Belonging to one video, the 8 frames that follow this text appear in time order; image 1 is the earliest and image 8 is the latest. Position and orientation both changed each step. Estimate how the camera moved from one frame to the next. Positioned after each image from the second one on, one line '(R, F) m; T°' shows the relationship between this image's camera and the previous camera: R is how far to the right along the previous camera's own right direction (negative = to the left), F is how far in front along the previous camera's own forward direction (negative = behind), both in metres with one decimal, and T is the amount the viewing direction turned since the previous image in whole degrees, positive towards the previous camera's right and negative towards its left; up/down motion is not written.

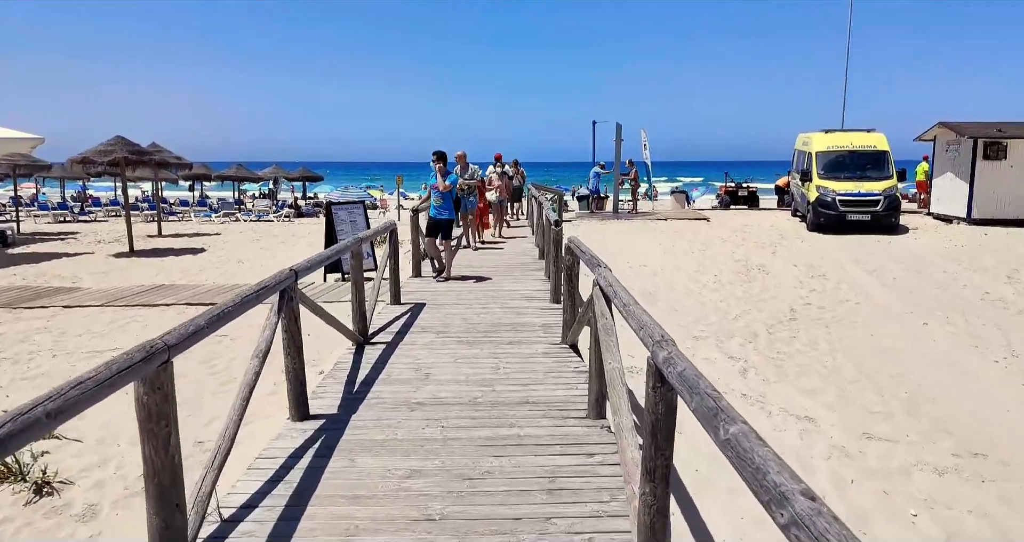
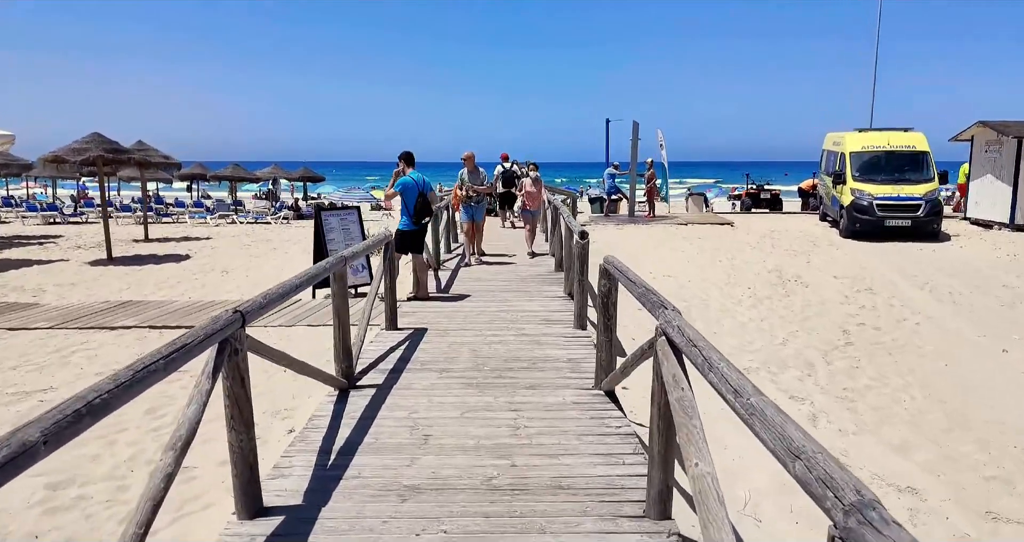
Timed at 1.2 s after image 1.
(-0.1, +1.1) m; 0°
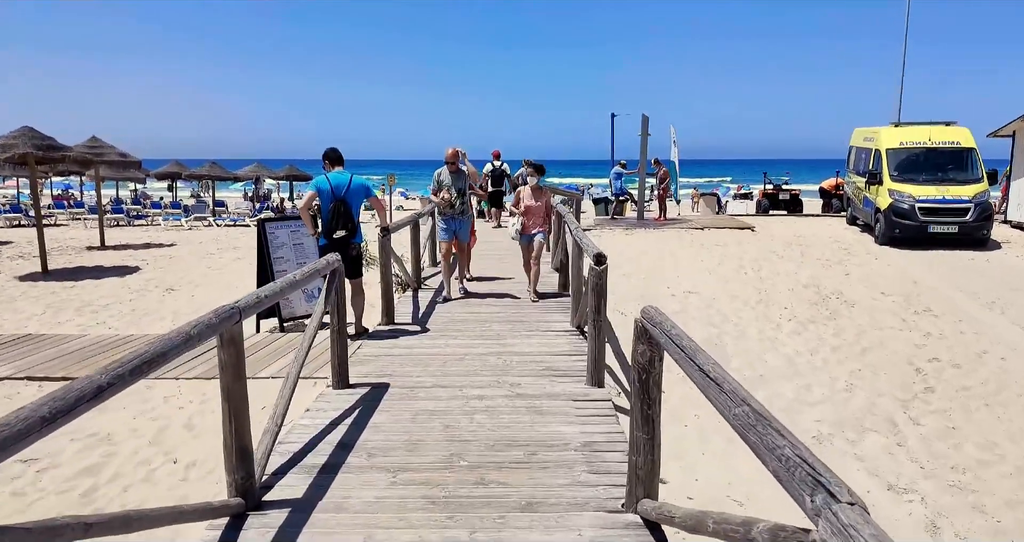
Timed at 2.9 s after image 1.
(0.0, +1.6) m; 0°
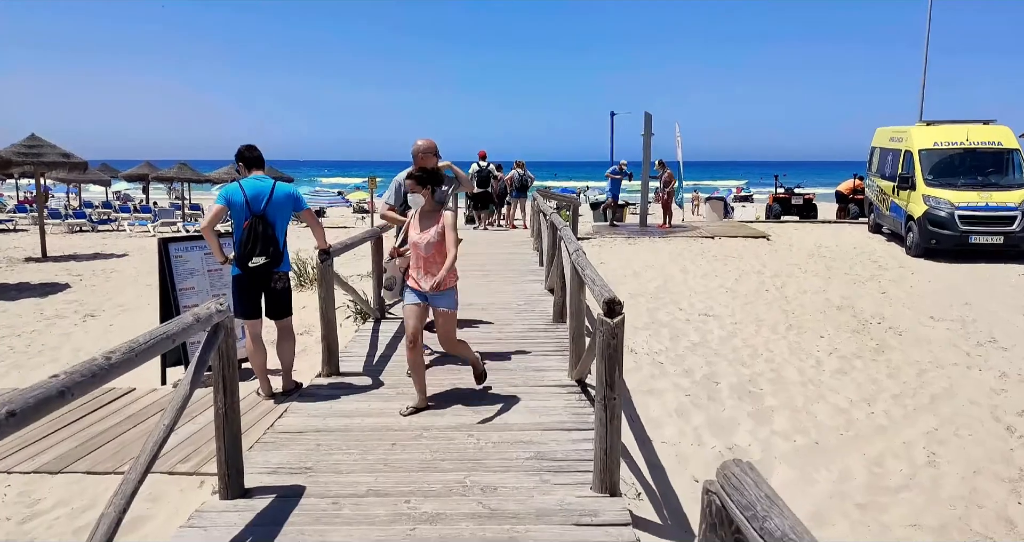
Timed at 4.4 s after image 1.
(+0.1, +1.5) m; 0°
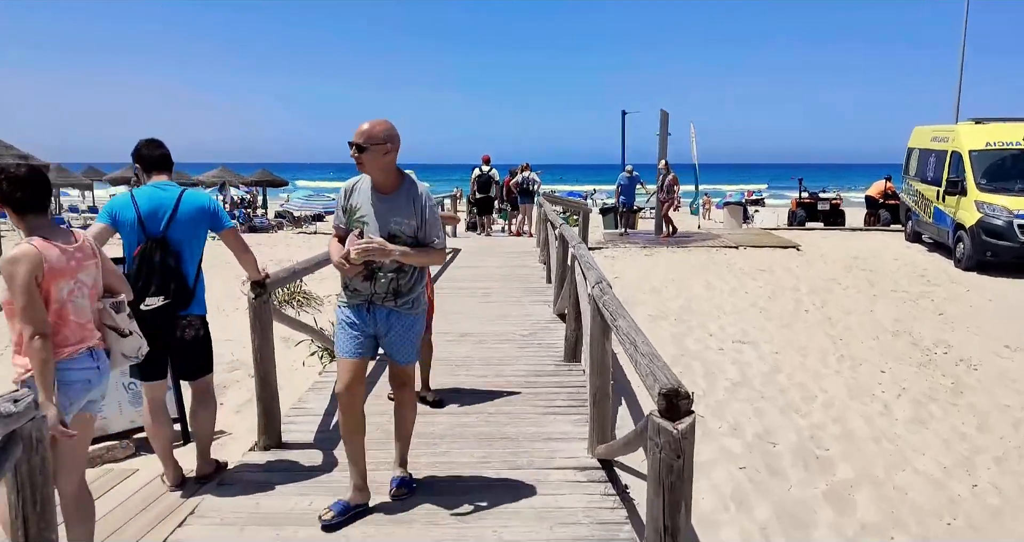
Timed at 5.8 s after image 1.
(0.0, +1.2) m; 0°
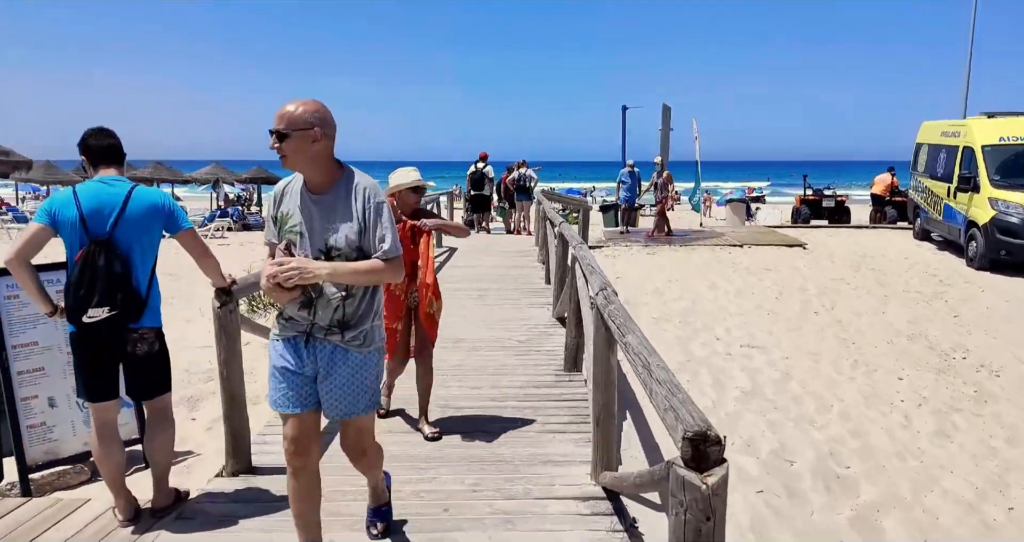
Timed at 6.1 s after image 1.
(0.0, +0.4) m; 0°
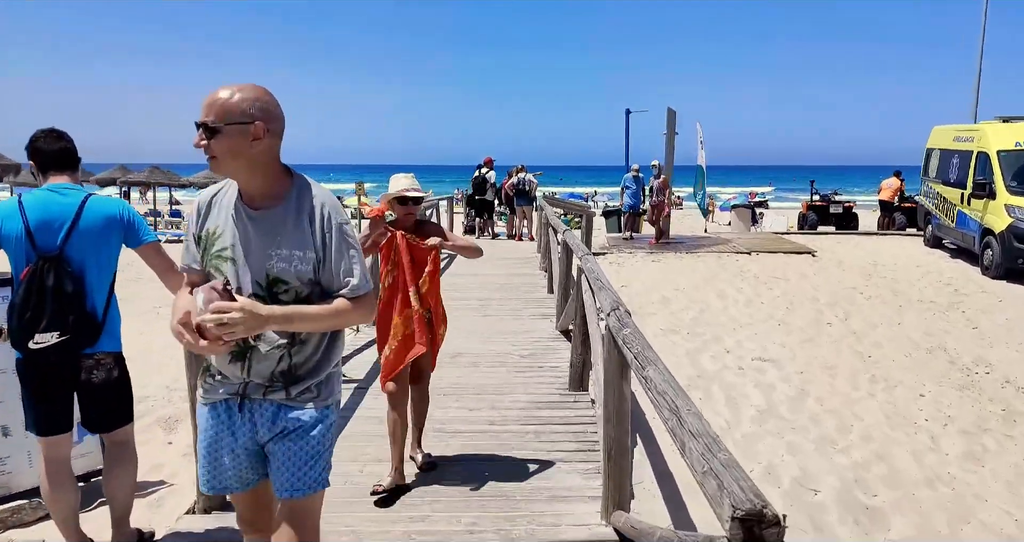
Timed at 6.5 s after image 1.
(0.0, +0.3) m; 0°
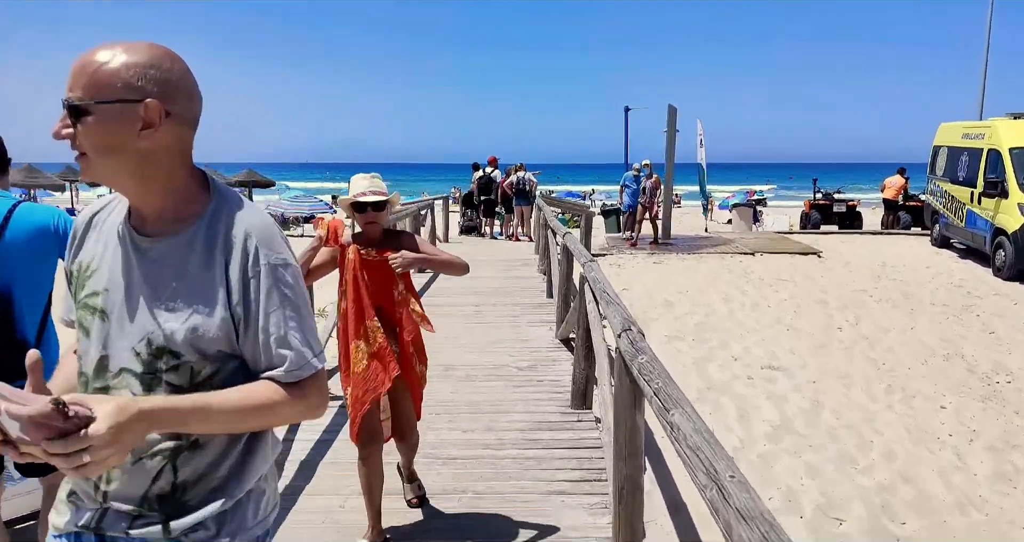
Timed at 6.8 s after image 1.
(0.0, +0.3) m; 0°
